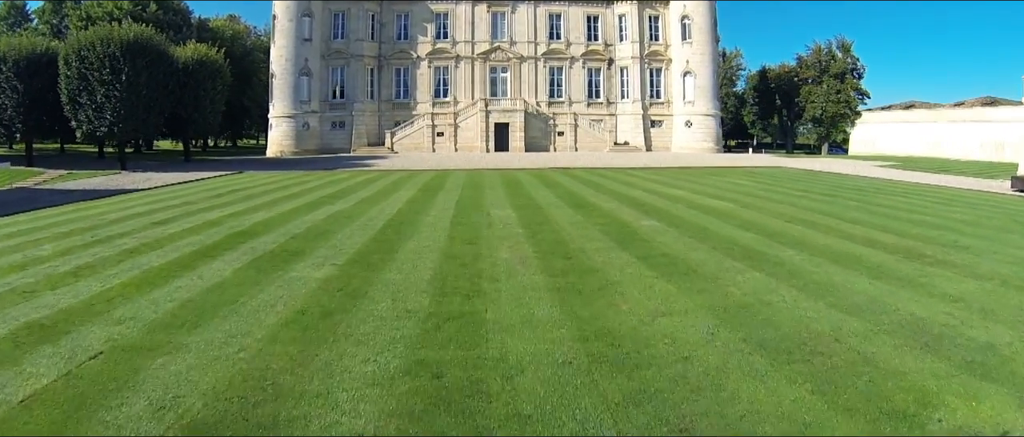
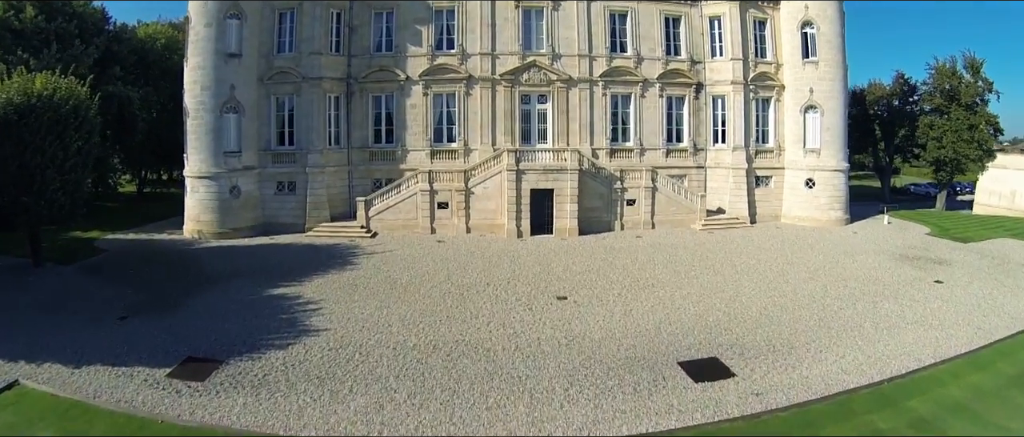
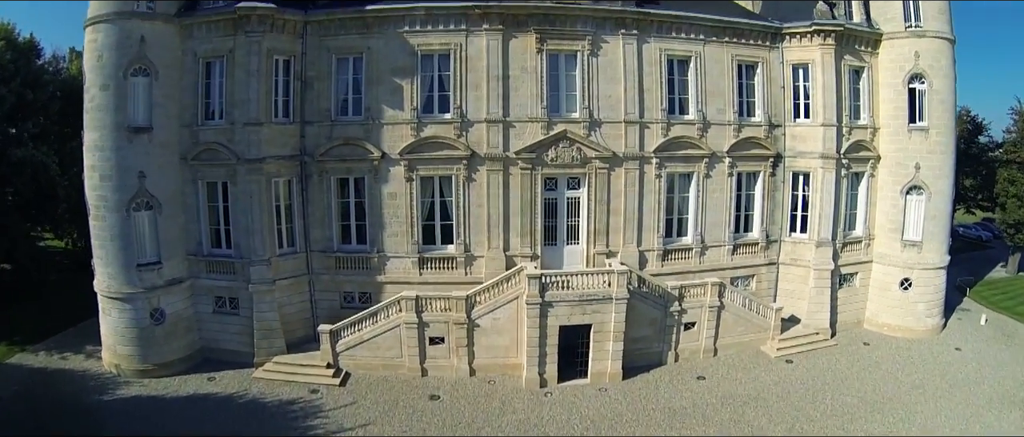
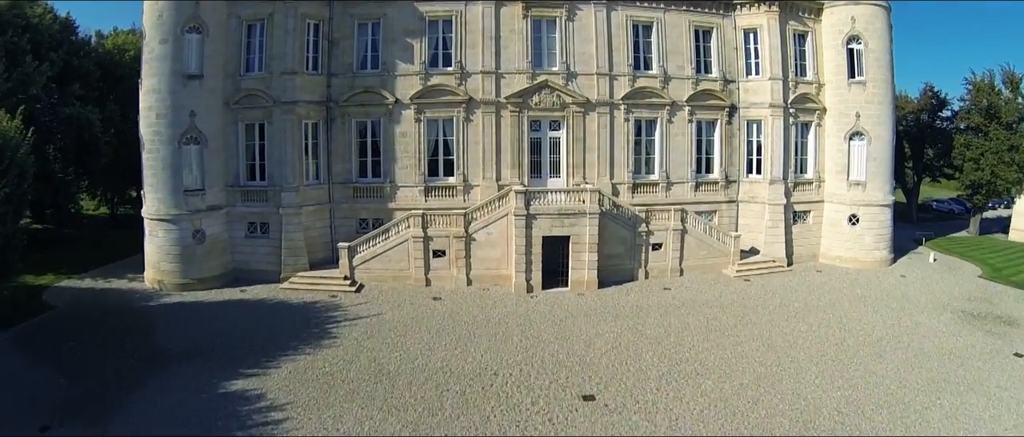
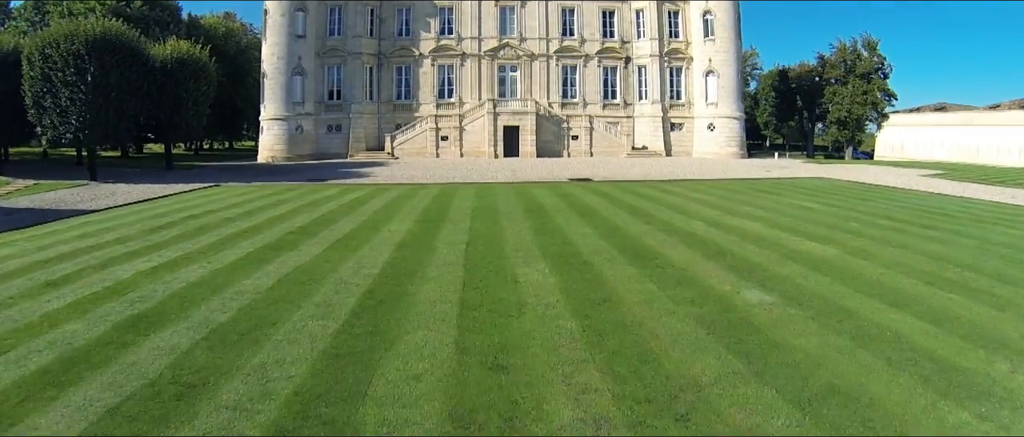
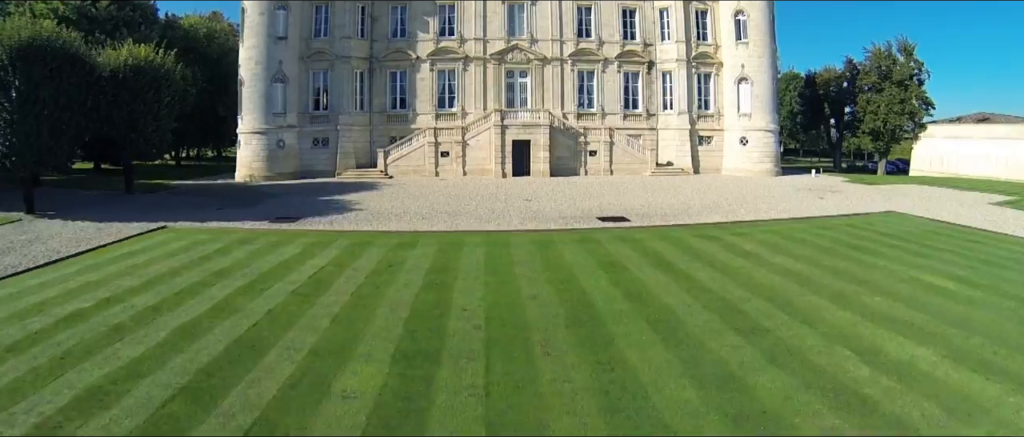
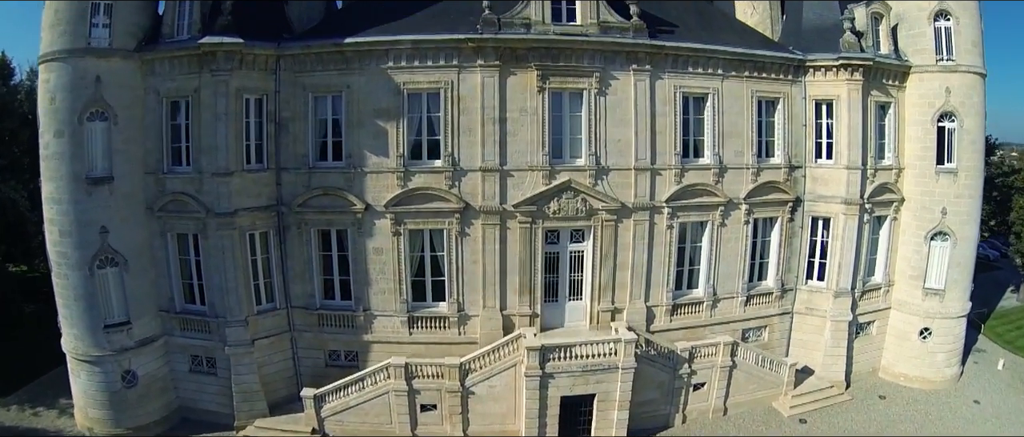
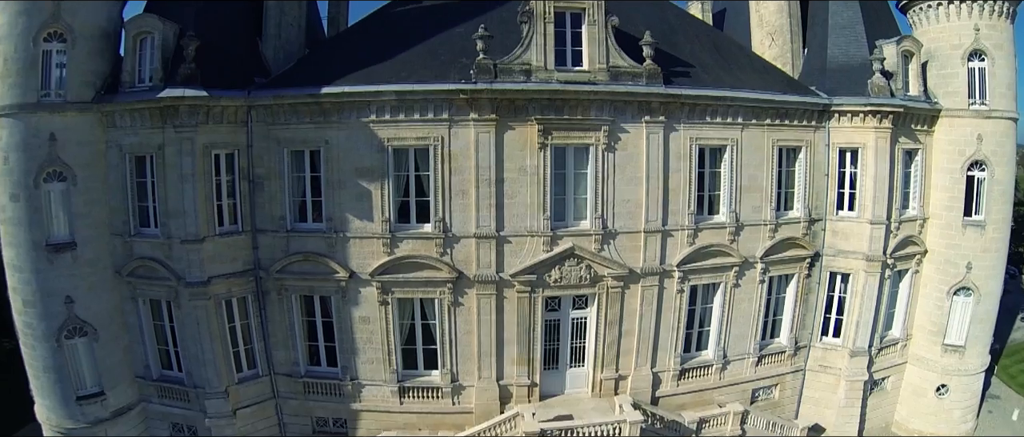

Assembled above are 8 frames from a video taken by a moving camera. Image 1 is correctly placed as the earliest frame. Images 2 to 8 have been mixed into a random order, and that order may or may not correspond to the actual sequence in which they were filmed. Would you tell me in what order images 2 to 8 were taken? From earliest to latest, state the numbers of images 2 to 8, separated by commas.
5, 6, 2, 4, 3, 7, 8
